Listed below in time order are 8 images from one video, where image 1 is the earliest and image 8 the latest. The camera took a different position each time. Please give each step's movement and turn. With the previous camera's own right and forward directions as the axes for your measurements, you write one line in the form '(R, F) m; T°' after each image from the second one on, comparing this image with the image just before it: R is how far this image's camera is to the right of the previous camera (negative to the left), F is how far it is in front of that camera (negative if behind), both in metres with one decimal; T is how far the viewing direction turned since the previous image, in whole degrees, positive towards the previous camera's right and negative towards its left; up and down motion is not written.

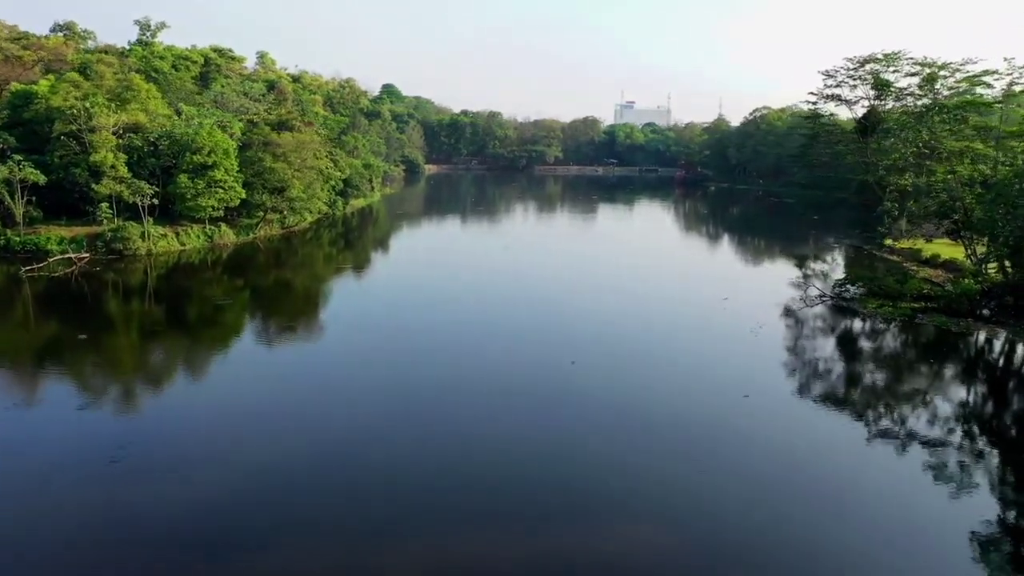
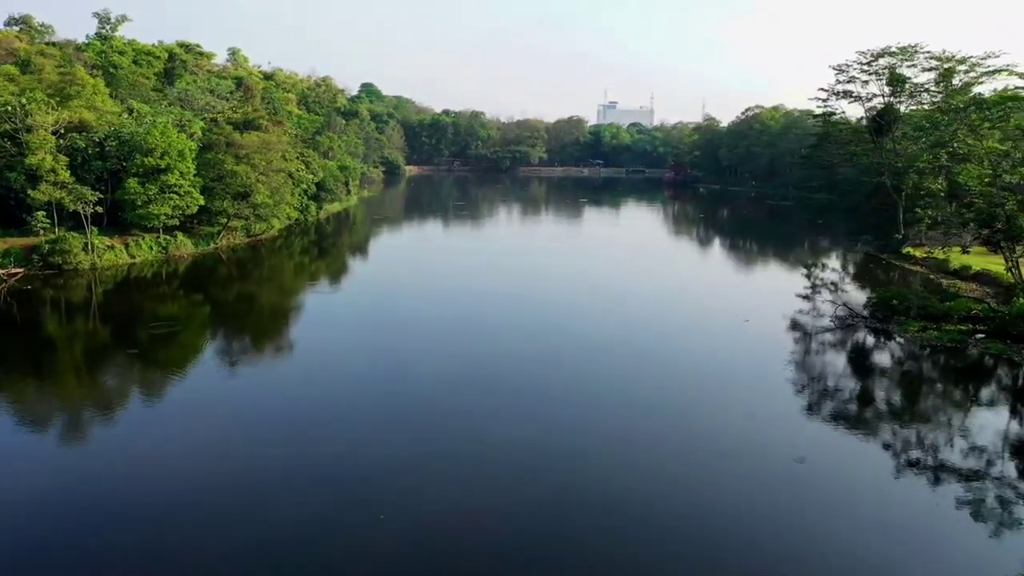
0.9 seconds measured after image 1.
(-0.1, +1.7) m; +1°
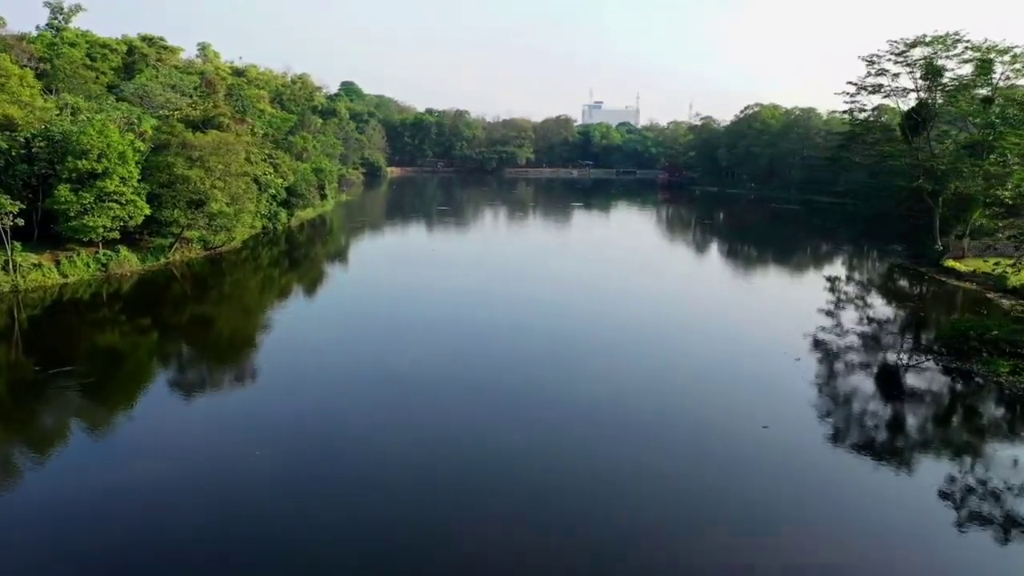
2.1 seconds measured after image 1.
(-0.2, +2.2) m; +1°
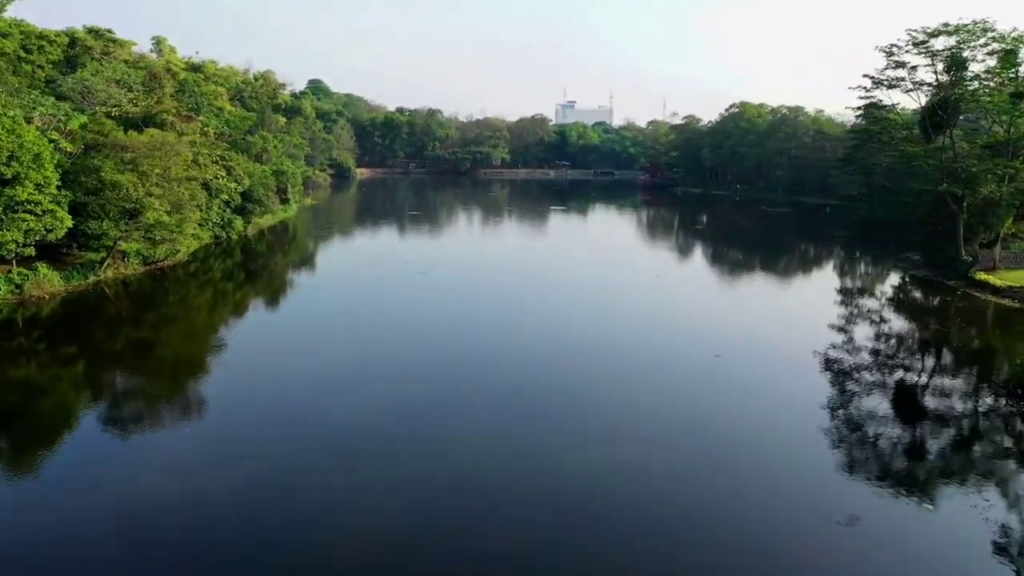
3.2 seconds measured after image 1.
(-0.2, +1.9) m; +2°
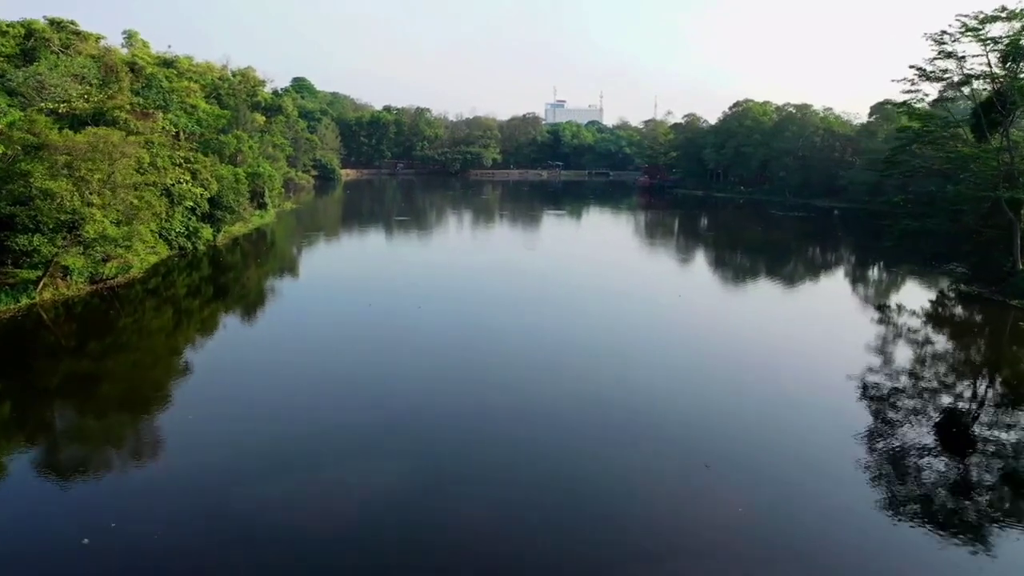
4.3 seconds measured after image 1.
(-0.2, +1.9) m; +1°
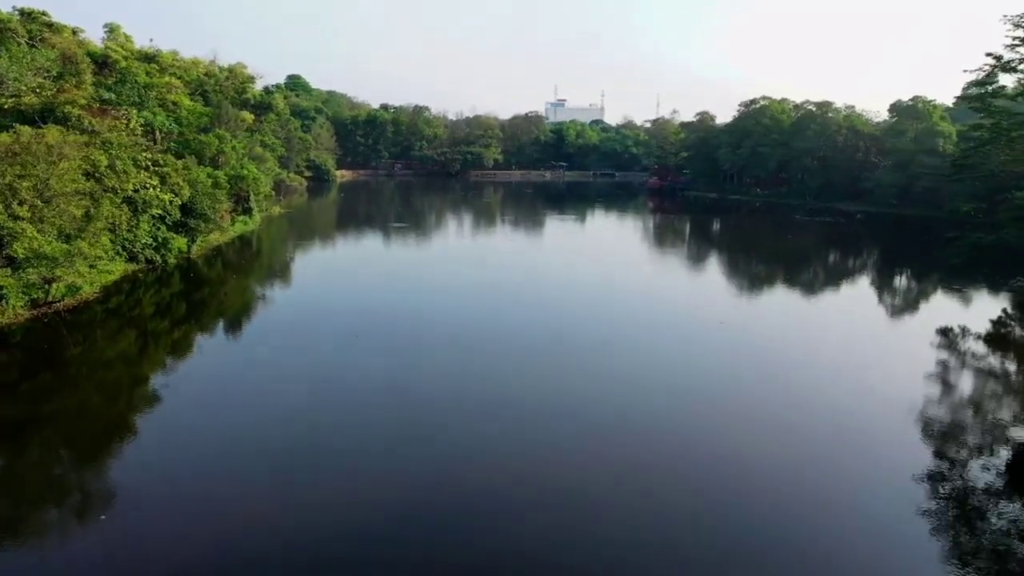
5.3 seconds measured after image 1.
(-0.2, +1.9) m; 0°
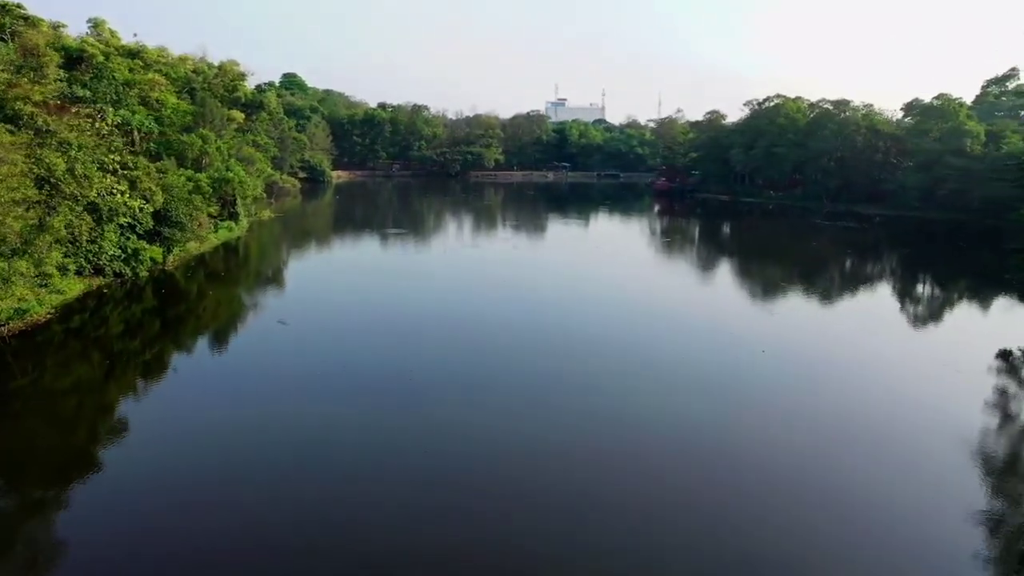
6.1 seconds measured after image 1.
(-0.1, +1.5) m; 0°
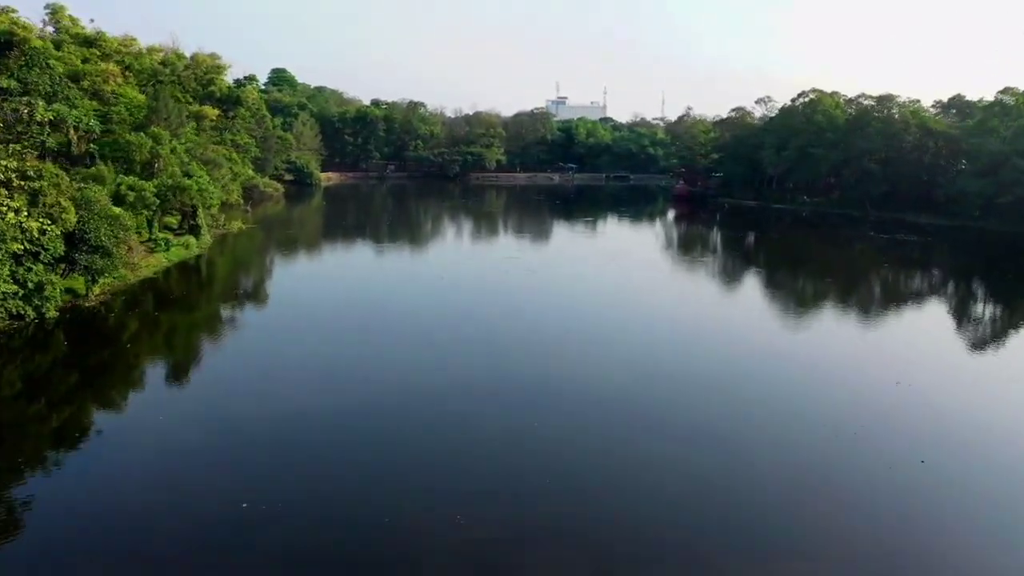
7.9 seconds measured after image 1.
(-0.3, +3.2) m; 0°
